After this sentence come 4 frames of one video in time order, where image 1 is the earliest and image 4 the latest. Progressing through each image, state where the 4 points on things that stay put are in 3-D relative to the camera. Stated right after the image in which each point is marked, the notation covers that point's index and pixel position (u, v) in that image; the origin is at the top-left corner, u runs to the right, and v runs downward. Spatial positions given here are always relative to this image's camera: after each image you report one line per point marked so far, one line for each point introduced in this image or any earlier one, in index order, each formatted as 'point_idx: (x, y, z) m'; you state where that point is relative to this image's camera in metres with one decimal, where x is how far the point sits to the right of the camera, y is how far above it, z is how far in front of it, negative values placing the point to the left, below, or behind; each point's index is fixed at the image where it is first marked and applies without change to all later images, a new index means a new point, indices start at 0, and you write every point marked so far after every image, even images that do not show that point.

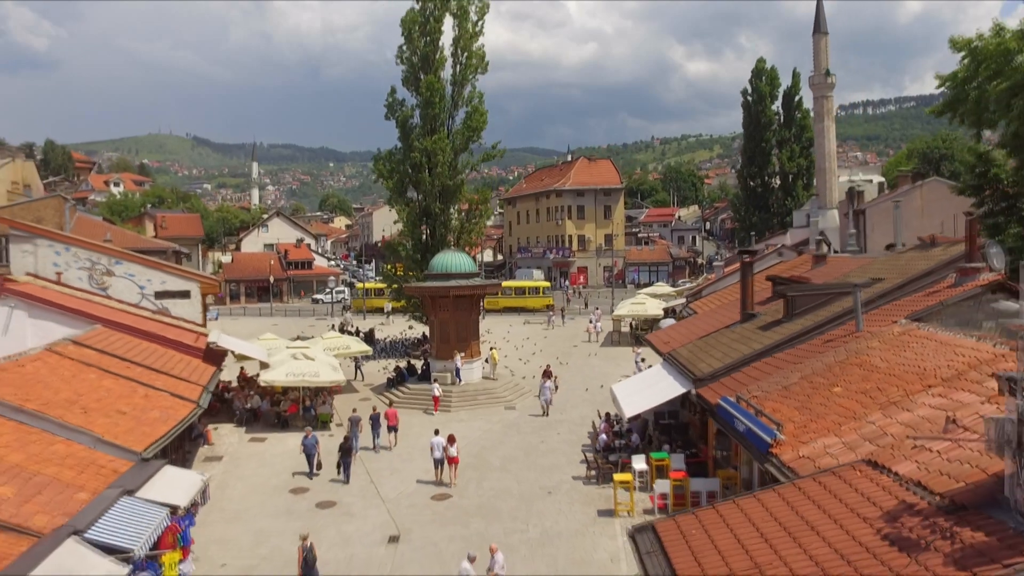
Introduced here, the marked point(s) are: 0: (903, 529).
0: (+2.0, -1.2, +6.1) m
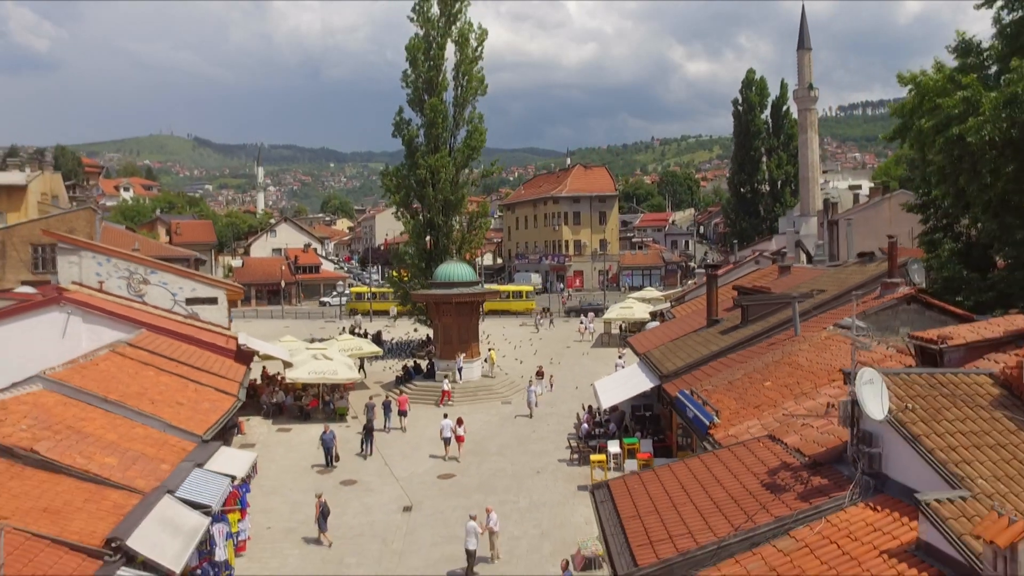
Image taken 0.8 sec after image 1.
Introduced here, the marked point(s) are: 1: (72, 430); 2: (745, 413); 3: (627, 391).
0: (+1.9, -1.4, +8.6) m
1: (-4.5, -1.4, +12.0) m
2: (+2.4, -1.3, +12.0) m
3: (+1.7, -1.5, +17.0) m
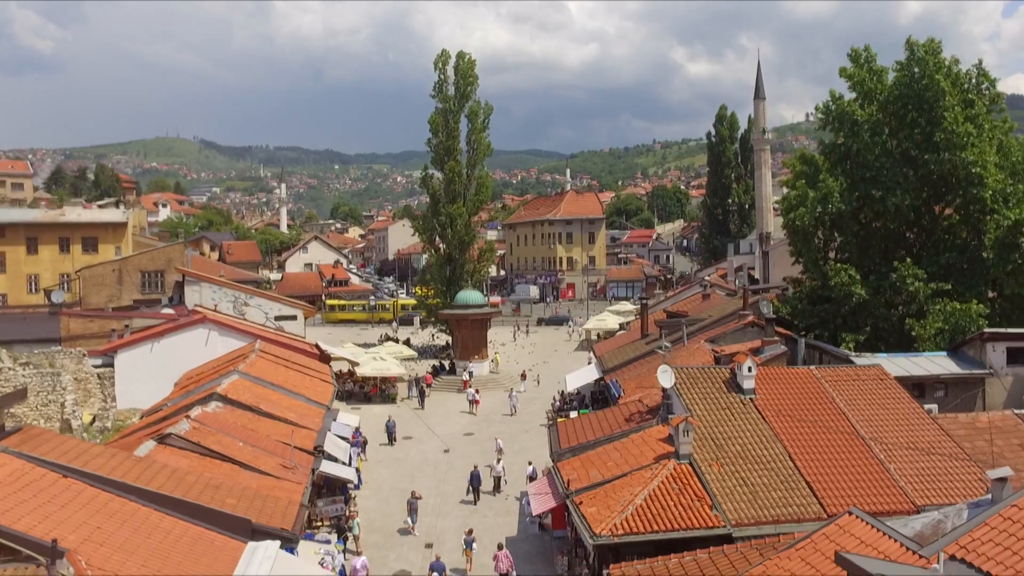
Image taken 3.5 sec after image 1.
0: (+1.9, -2.0, +18.3) m
1: (-4.5, -2.0, +21.7) m
2: (+2.3, -1.9, +21.7) m
3: (+1.6, -2.1, +26.7) m
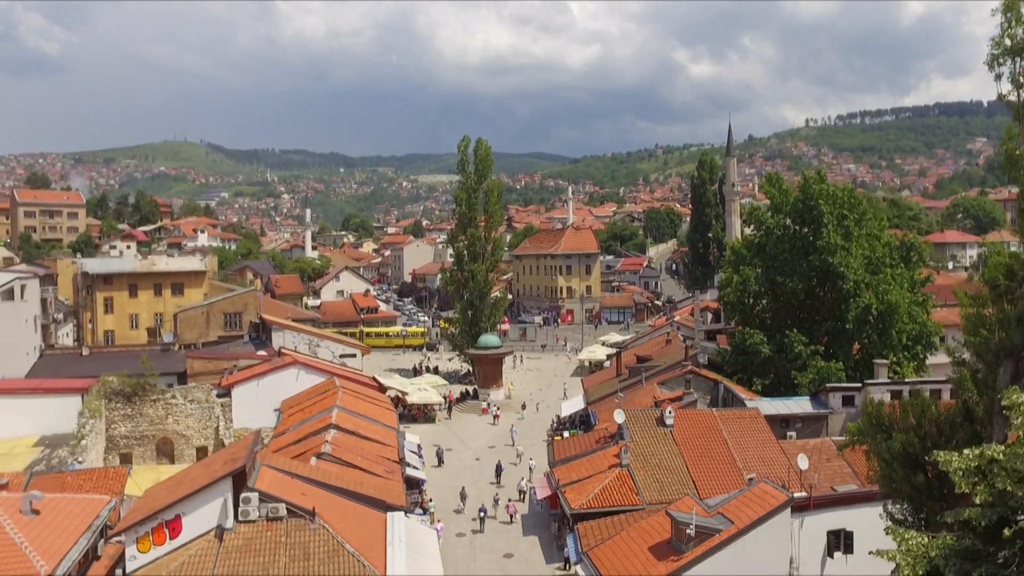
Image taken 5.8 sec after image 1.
0: (+2.2, -3.8, +29.0) m
1: (-4.2, -3.8, +32.5) m
2: (+2.7, -3.7, +32.5) m
3: (+2.0, -3.8, +37.5) m
